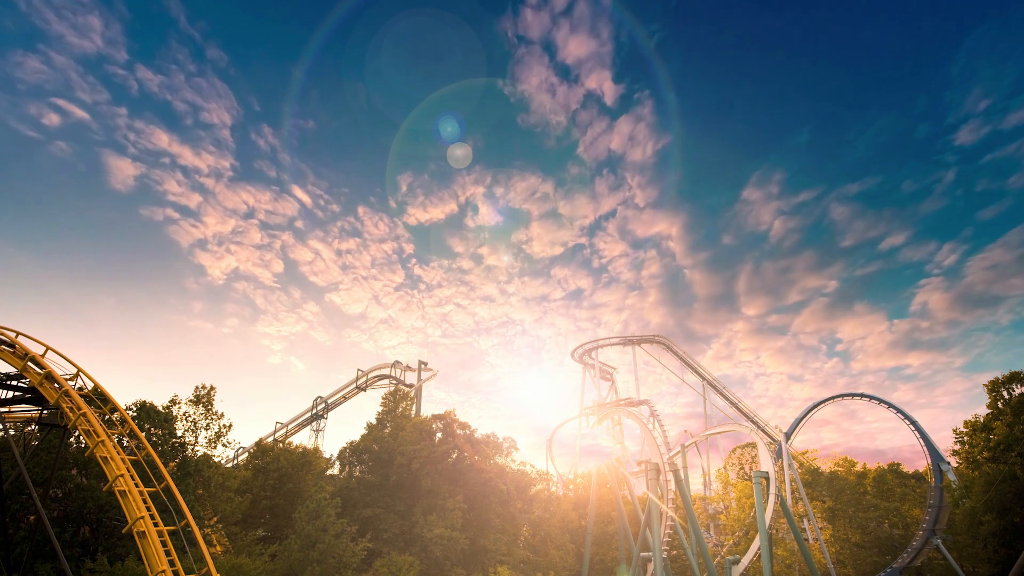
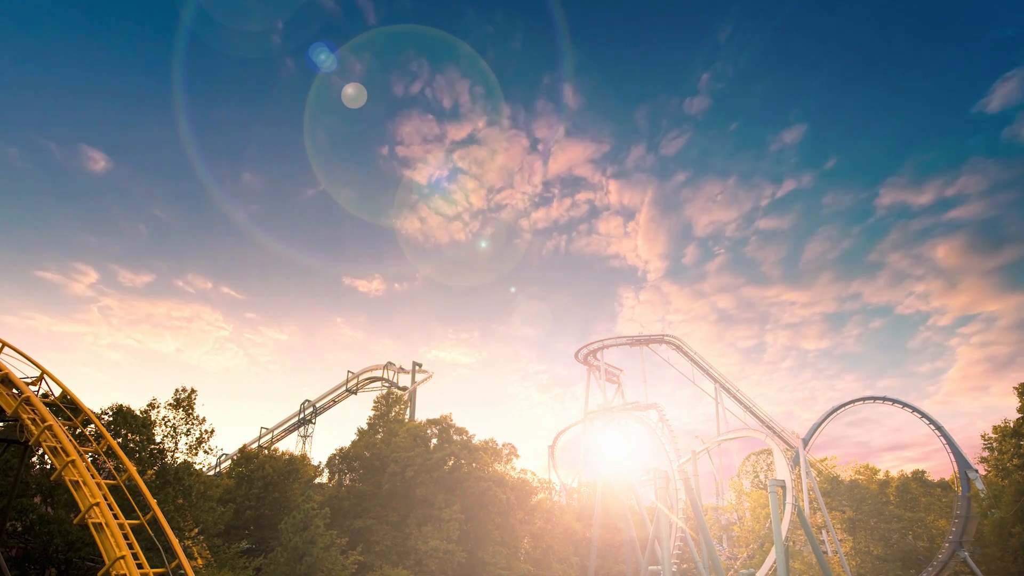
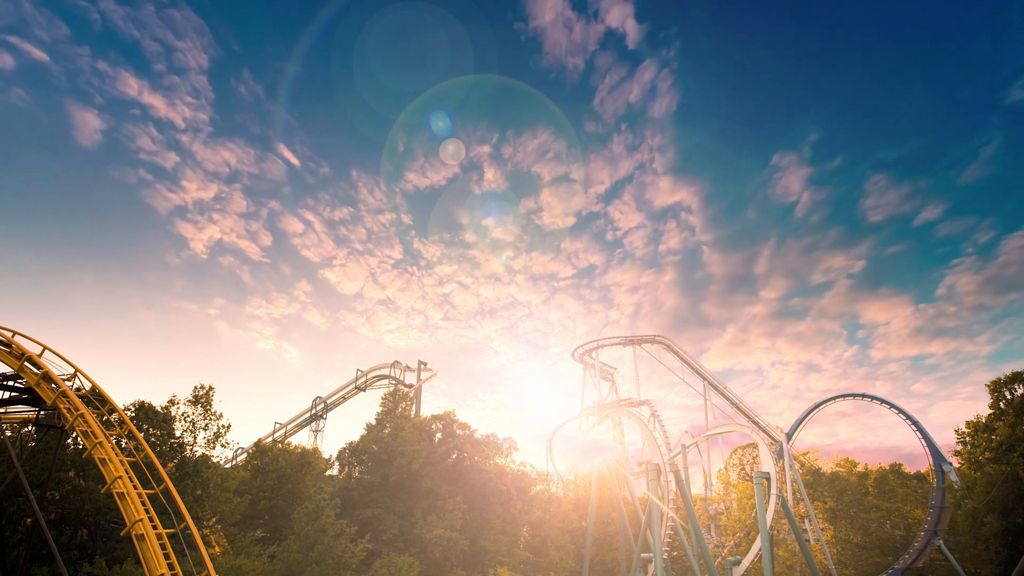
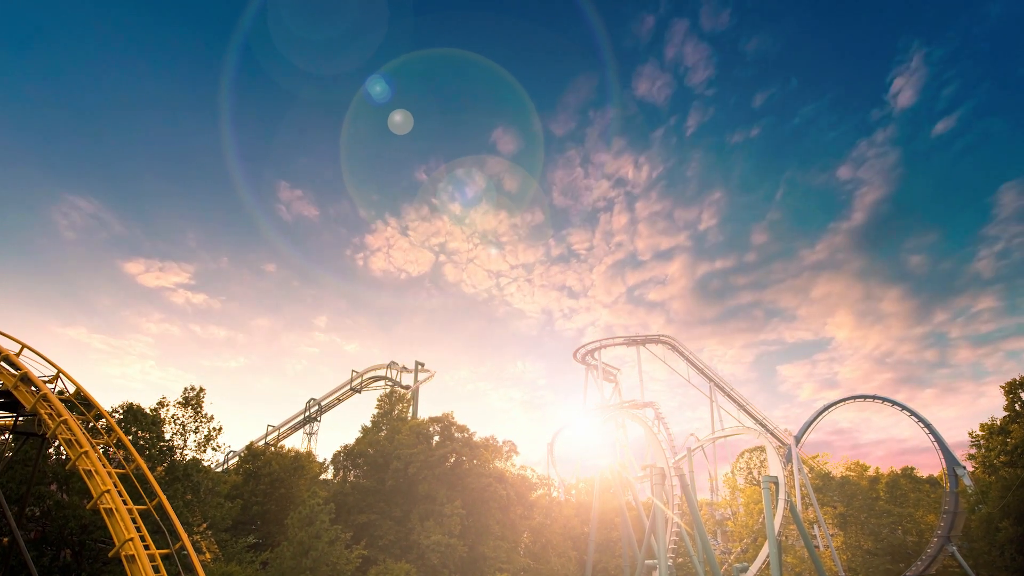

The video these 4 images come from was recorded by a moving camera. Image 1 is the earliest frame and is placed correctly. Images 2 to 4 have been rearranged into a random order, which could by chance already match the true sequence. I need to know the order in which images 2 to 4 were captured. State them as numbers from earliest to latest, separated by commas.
3, 4, 2
